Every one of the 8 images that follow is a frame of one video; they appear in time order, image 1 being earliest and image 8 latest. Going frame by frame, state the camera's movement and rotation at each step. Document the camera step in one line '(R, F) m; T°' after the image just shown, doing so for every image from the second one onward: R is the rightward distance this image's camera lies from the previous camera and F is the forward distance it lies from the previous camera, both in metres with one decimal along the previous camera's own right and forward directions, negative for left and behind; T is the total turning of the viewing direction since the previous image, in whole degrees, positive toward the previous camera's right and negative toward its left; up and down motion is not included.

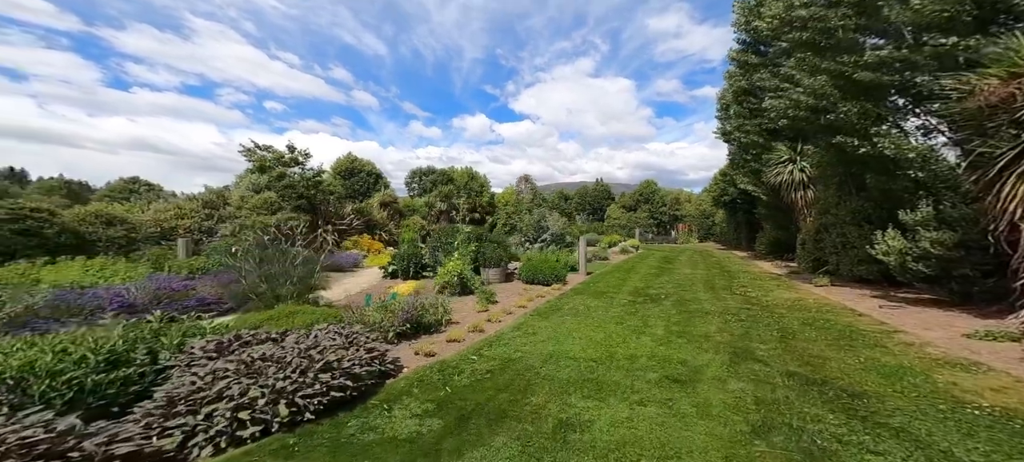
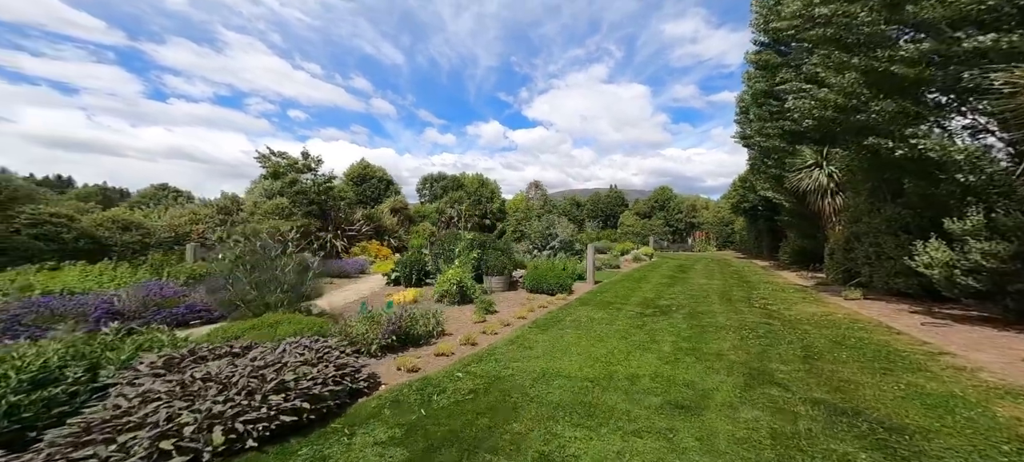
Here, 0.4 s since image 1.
(+0.2, +0.3) m; -2°
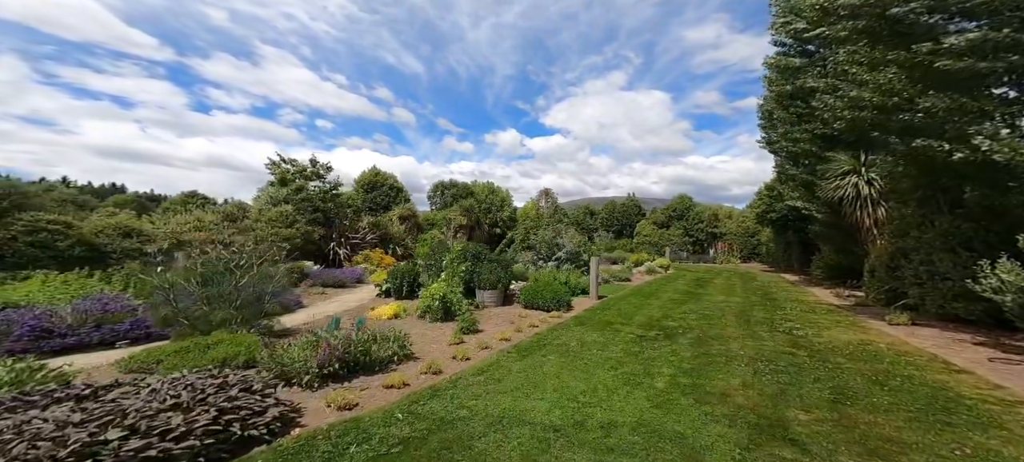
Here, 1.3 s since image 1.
(+0.5, +0.6) m; -3°
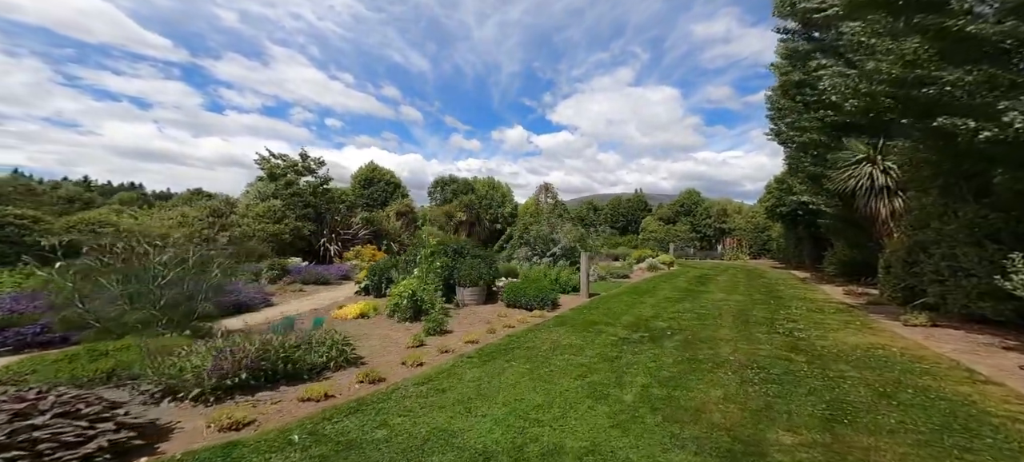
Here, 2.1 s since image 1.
(+0.6, +0.6) m; -1°
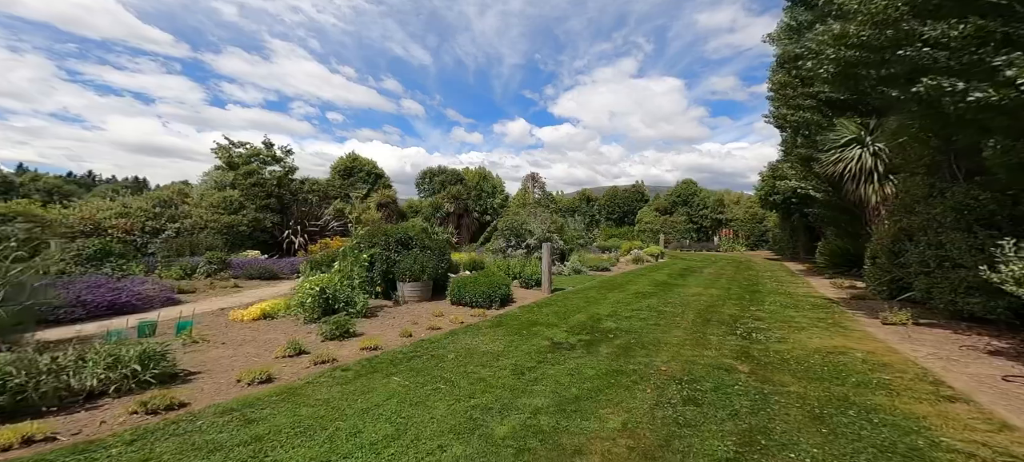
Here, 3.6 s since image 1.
(+1.2, +0.8) m; 0°
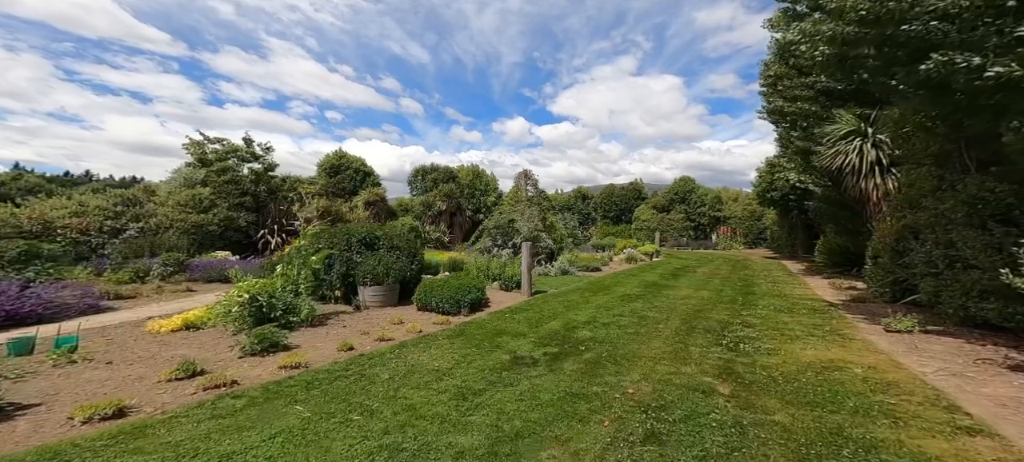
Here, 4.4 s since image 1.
(+0.5, +0.6) m; 0°
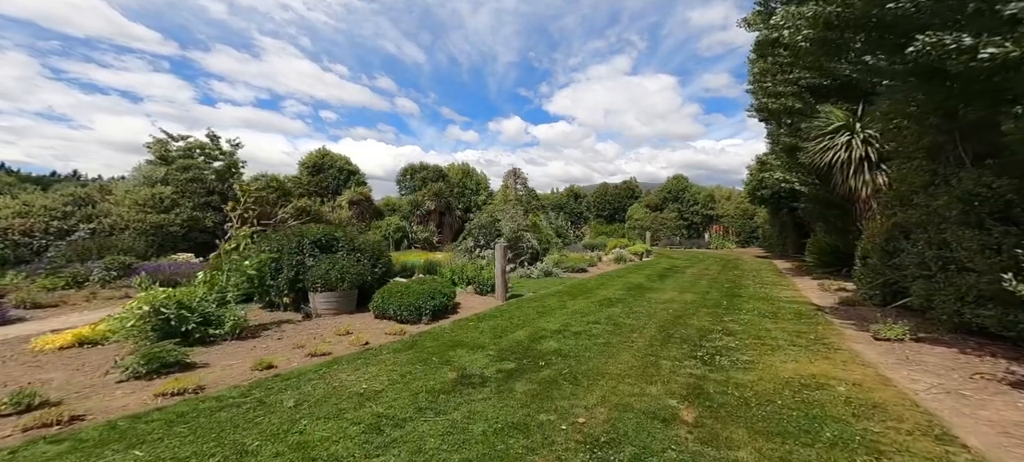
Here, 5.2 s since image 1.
(+0.5, +0.5) m; +1°
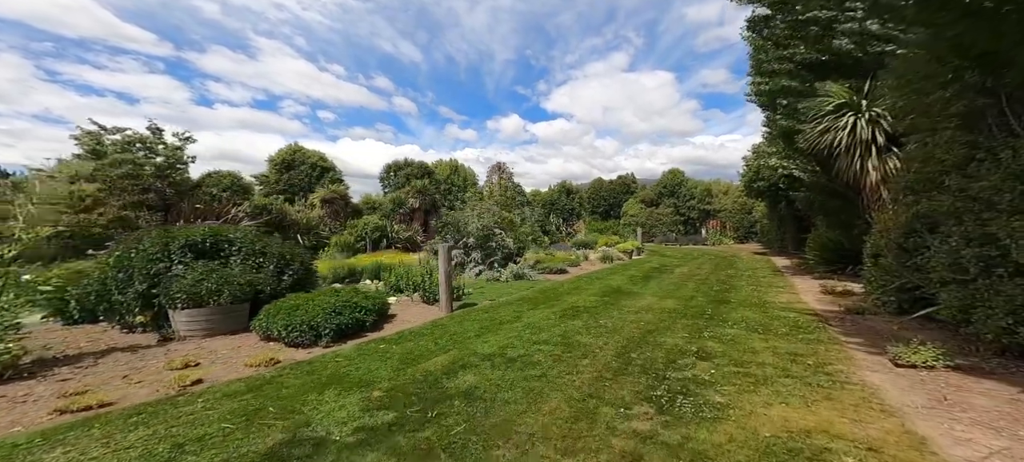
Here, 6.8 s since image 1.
(+1.0, +1.4) m; 0°
